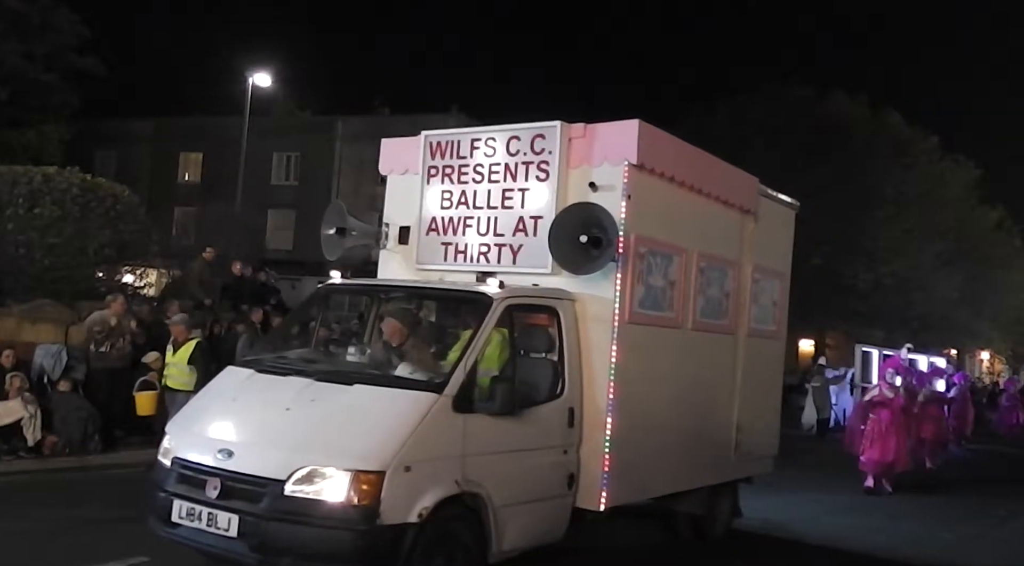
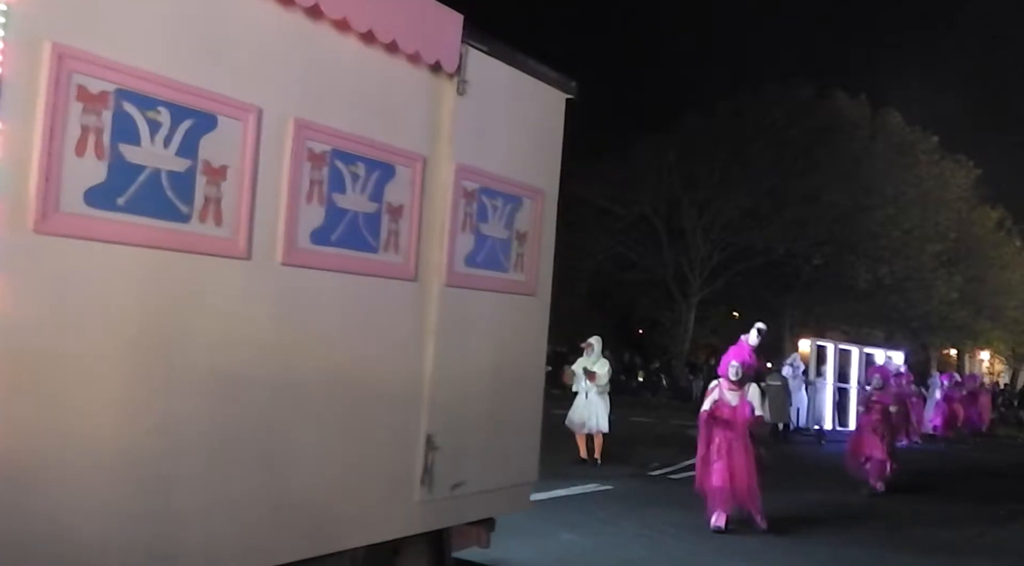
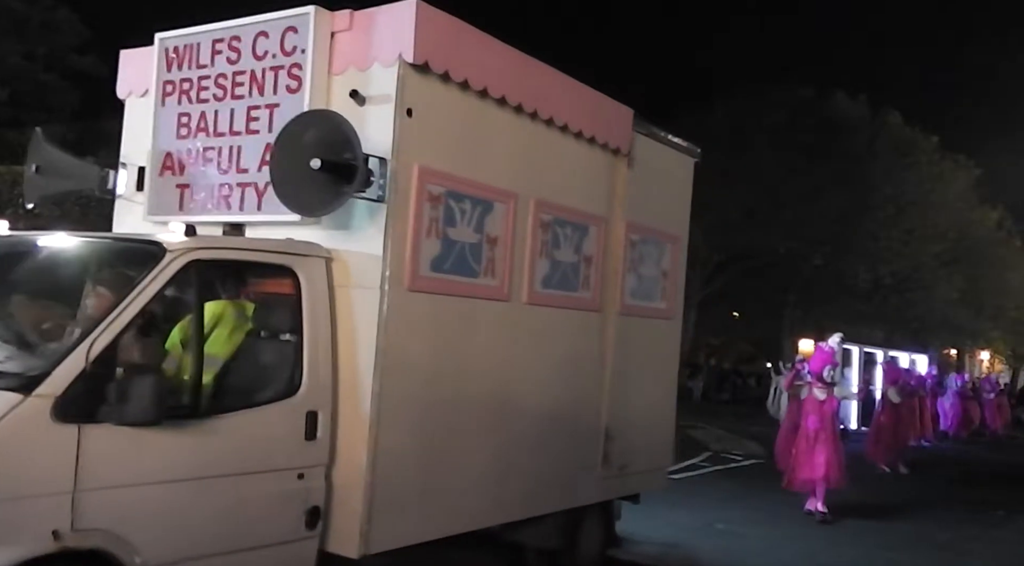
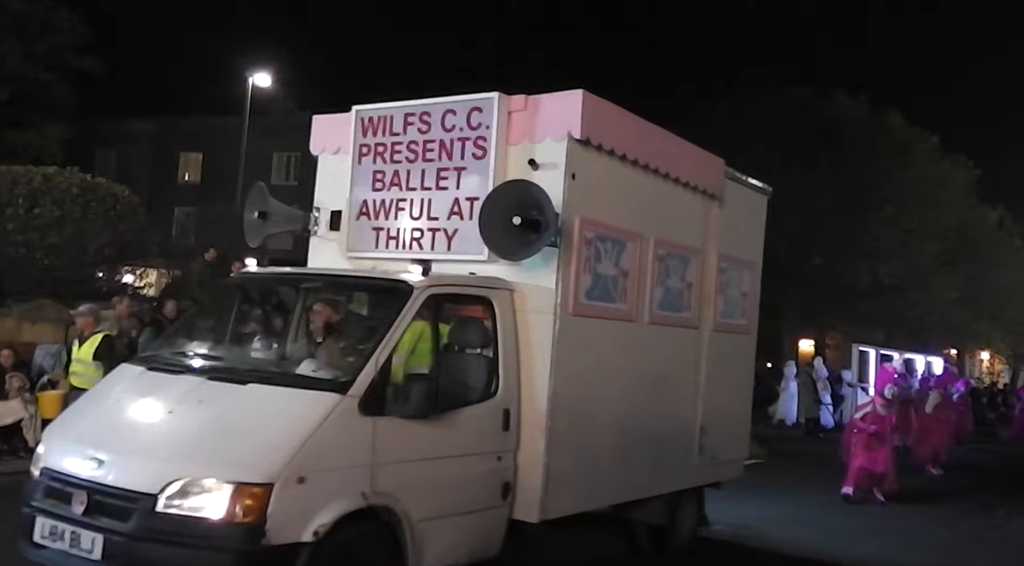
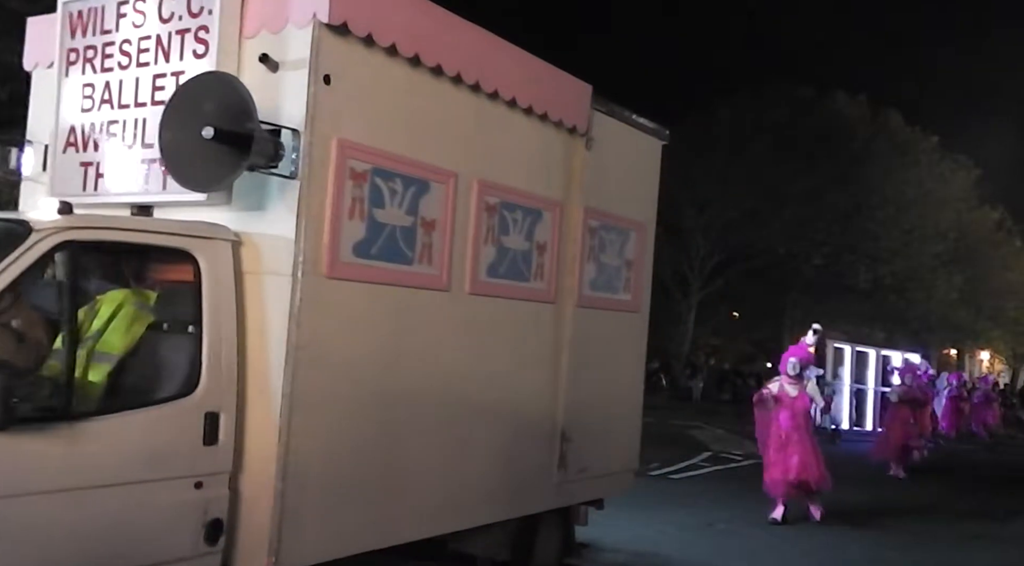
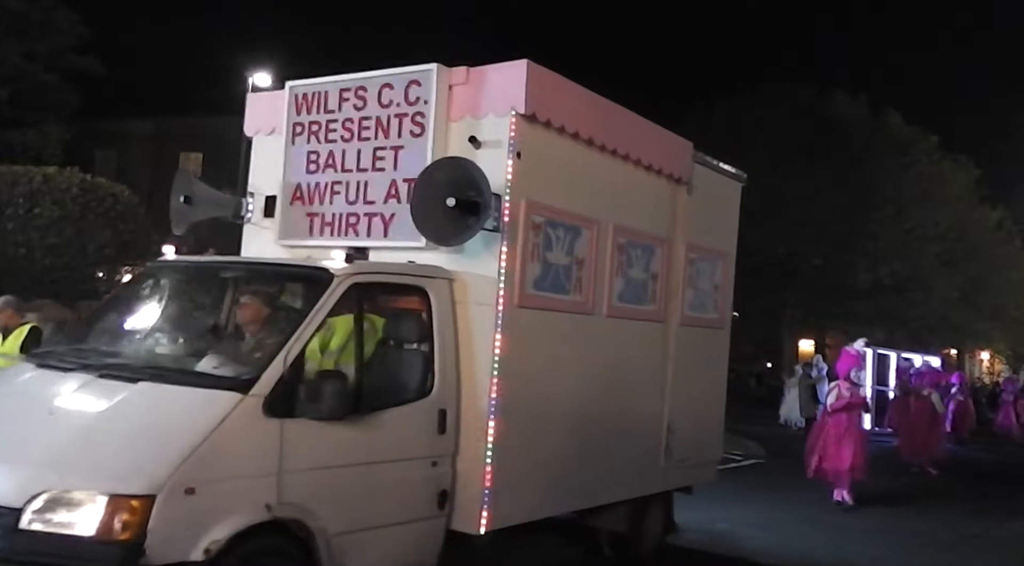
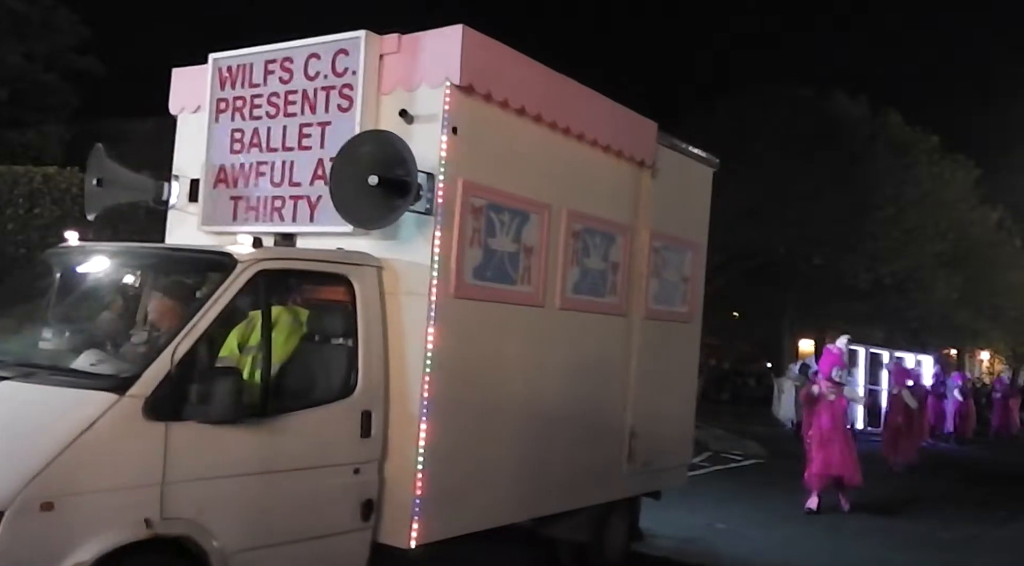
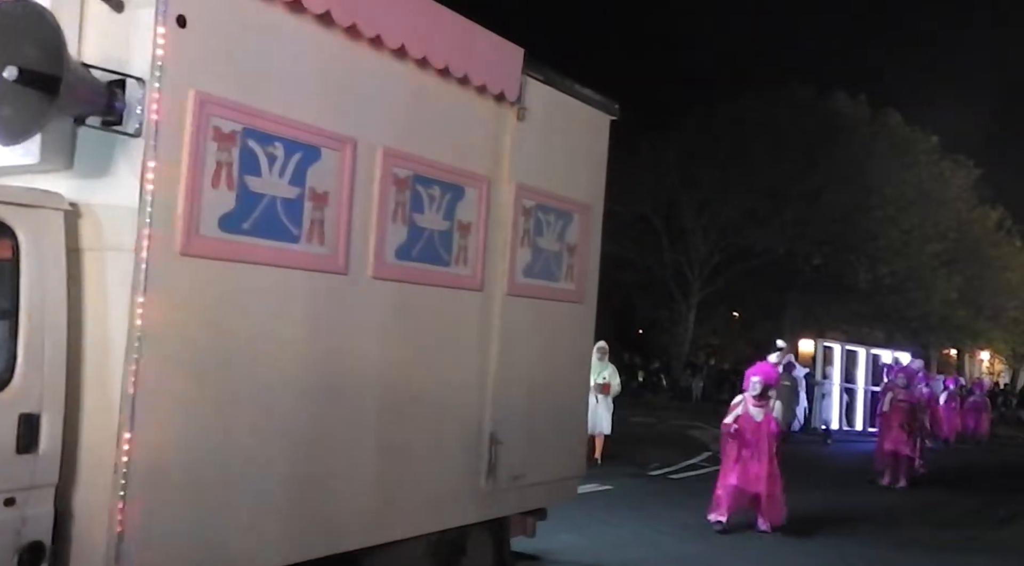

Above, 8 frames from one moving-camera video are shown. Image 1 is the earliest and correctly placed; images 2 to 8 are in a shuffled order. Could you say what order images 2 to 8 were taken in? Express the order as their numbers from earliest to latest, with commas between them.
4, 6, 7, 3, 5, 8, 2
